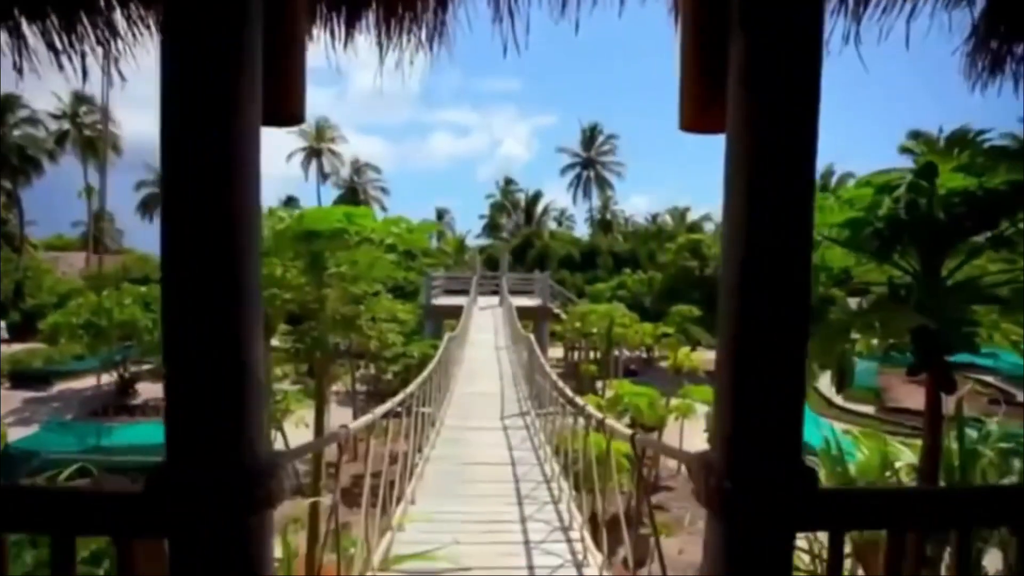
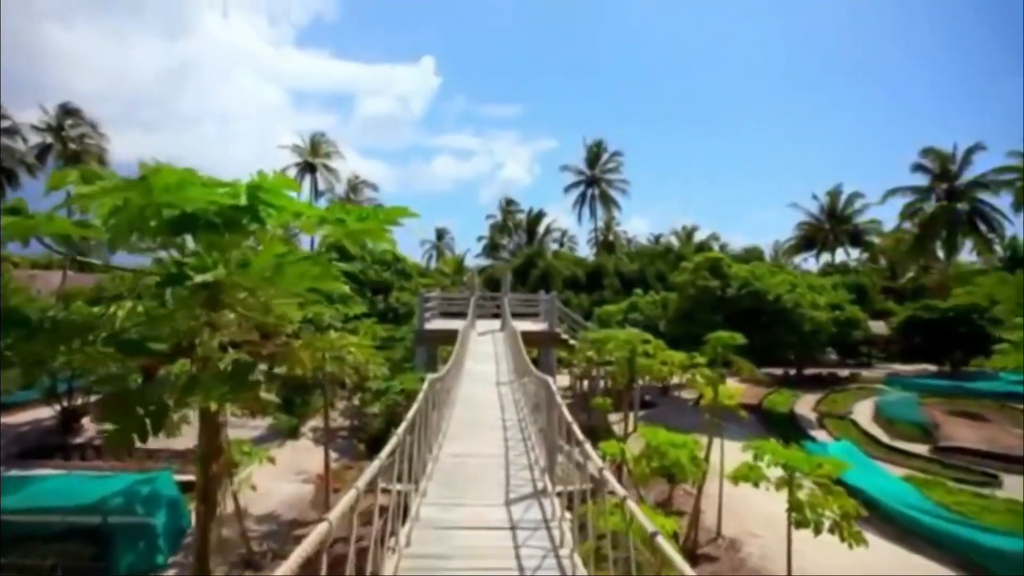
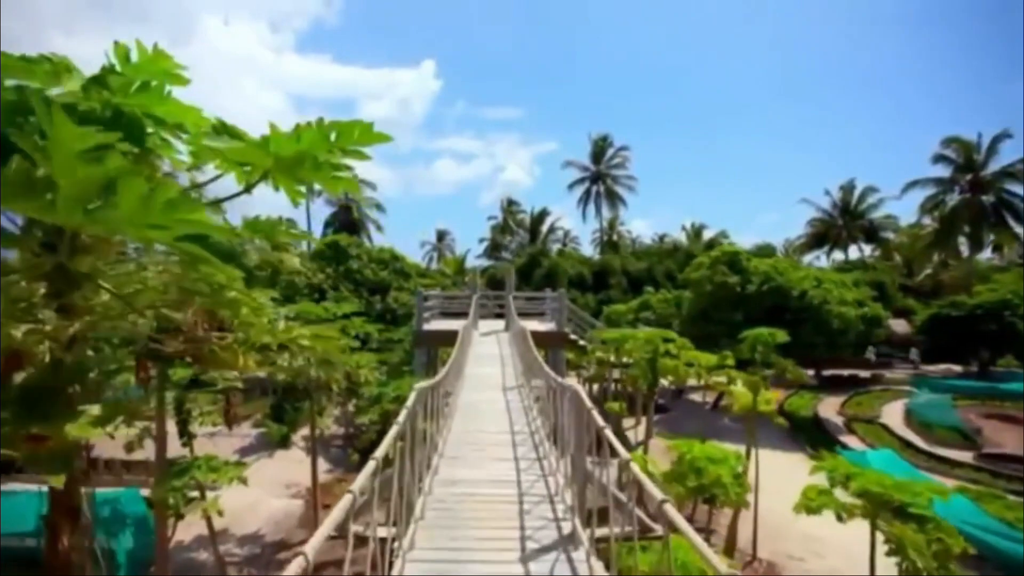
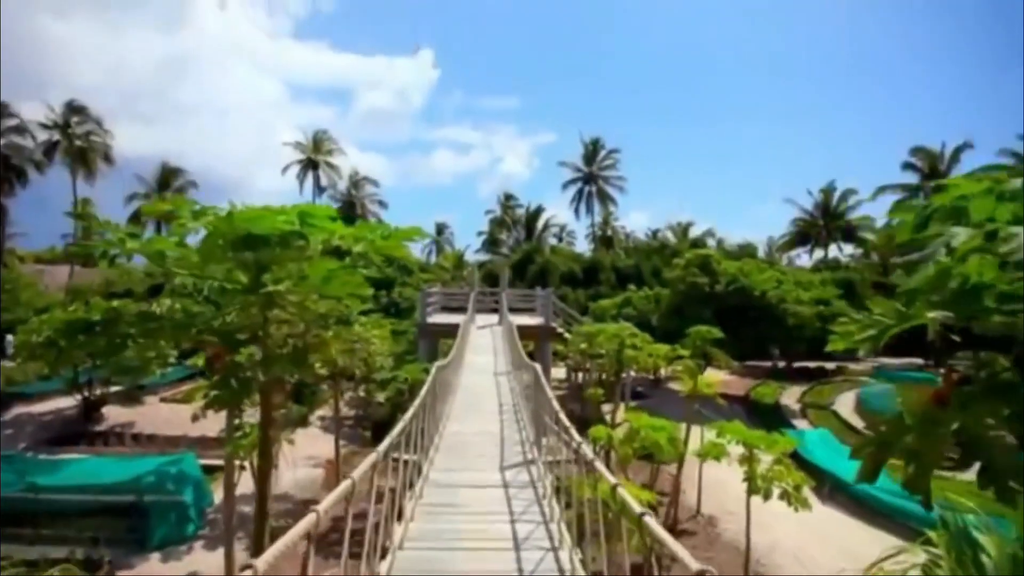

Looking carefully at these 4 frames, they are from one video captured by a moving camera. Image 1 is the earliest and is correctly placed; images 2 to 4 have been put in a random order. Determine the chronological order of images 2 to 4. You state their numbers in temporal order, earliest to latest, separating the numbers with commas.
4, 2, 3
